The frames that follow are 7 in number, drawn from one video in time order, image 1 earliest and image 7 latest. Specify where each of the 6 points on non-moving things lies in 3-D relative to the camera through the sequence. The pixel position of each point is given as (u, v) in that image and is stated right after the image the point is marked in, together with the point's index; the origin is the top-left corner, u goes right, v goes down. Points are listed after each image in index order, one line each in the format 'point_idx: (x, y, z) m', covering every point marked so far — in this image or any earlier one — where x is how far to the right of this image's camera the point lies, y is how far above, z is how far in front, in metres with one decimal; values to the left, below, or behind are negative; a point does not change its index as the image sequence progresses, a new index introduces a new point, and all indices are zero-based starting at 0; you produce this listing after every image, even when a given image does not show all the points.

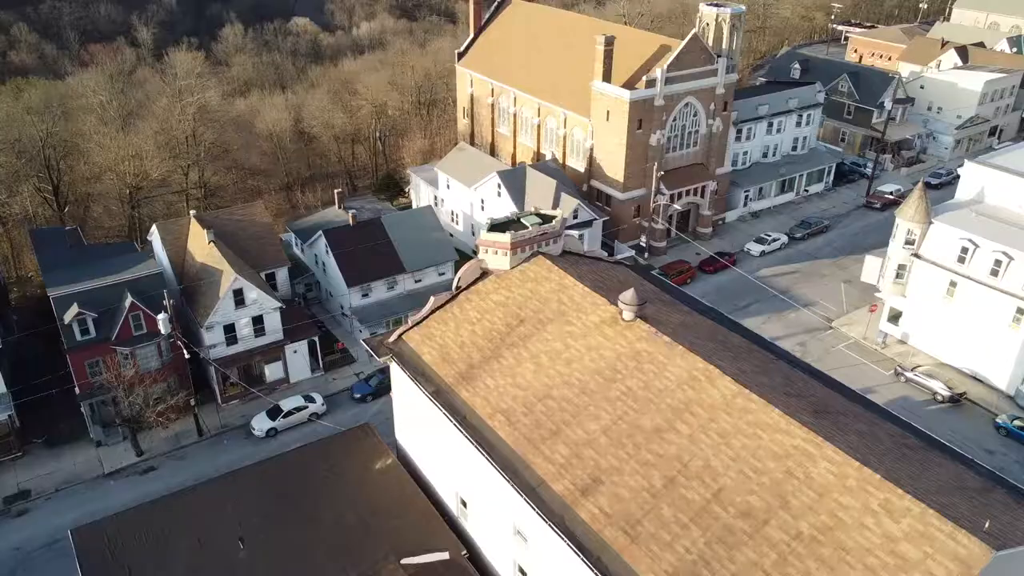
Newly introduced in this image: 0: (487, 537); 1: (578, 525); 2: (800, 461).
0: (-0.6, -6.0, +19.5) m
1: (+1.4, -4.7, +16.0) m
2: (+5.5, -3.3, +15.3) m
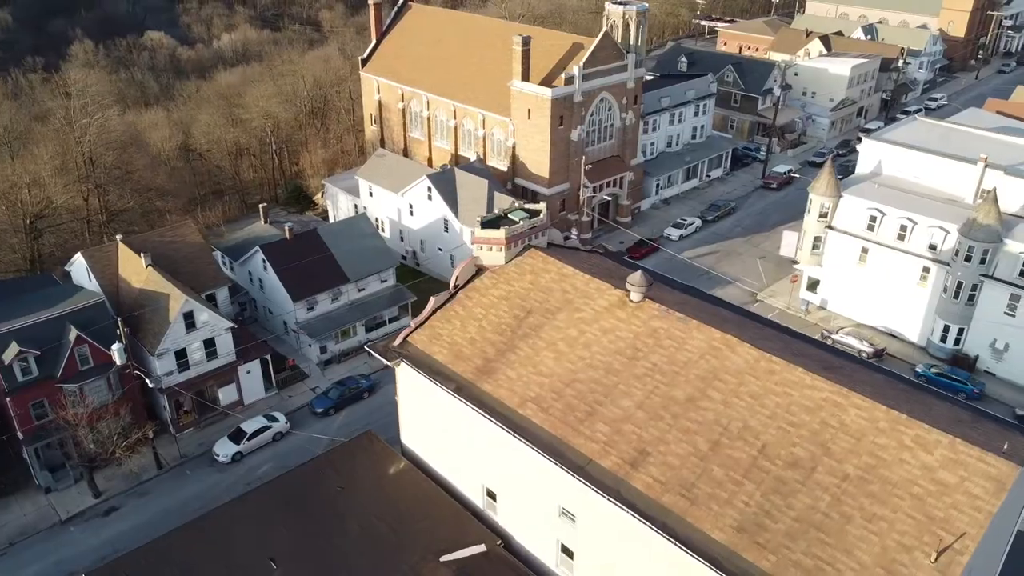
0: (+0.3, -5.9, +20.0) m
1: (+2.6, -4.4, +16.8) m
2: (+6.7, -2.6, +16.8) m
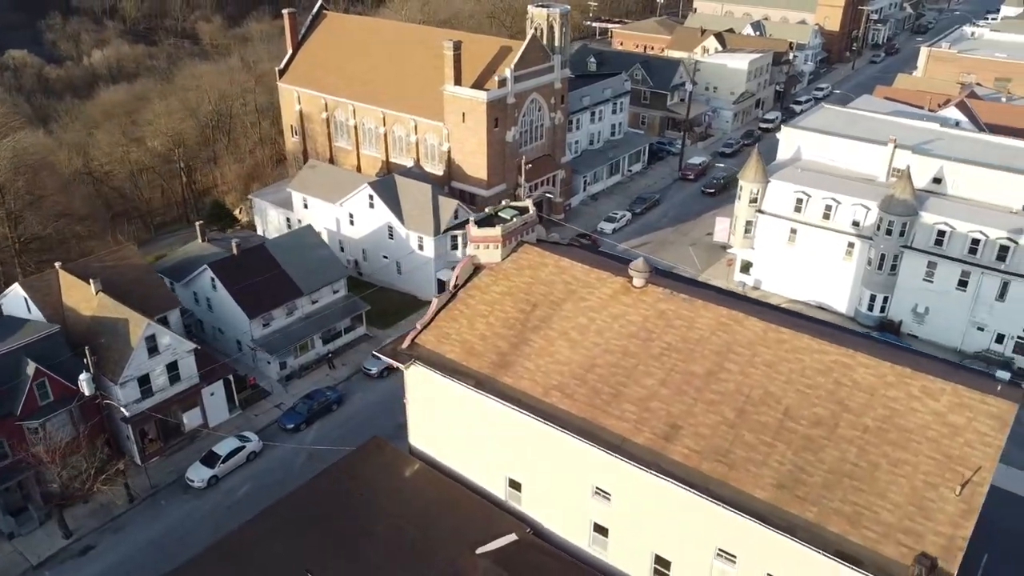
0: (+1.0, -5.7, +20.6) m
1: (+3.6, -4.0, +17.8) m
2: (+7.5, -1.9, +18.3) m
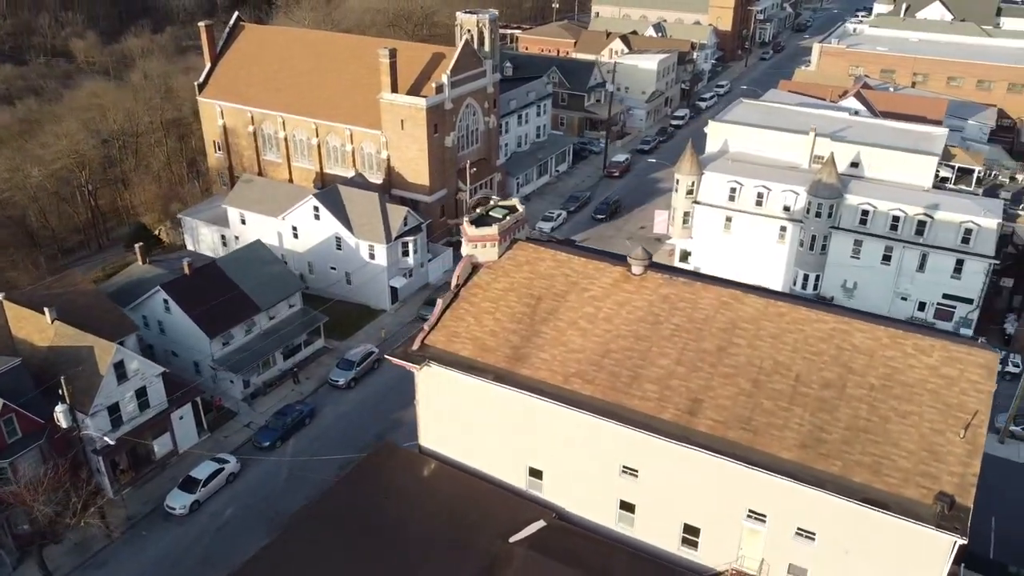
0: (+1.7, -5.4, +21.4) m
1: (+4.5, -3.5, +18.9) m
2: (+8.2, -1.2, +19.9) m
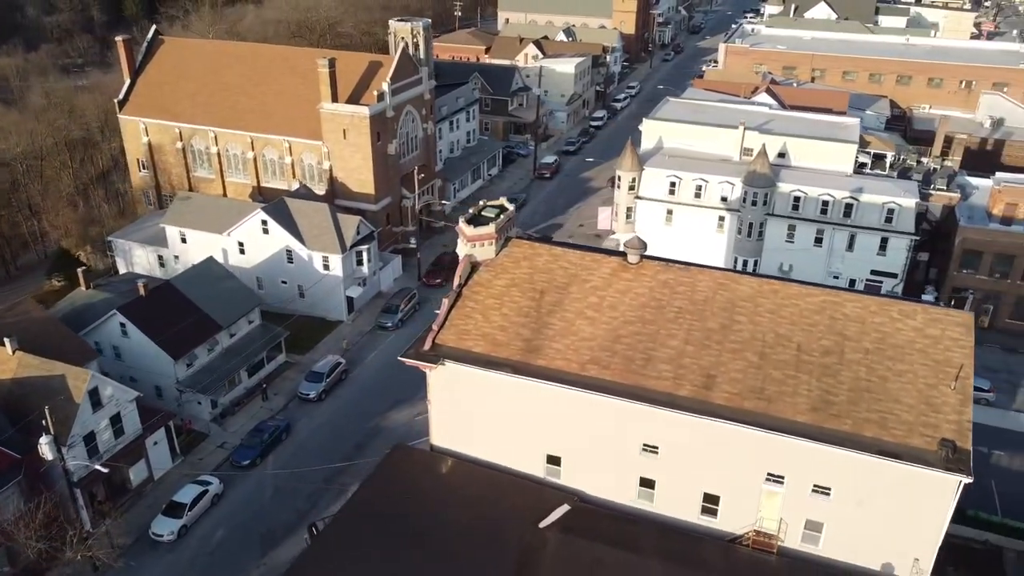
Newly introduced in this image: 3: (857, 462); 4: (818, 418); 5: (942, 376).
0: (+2.3, -5.2, +22.3) m
1: (+5.3, -3.1, +20.2) m
2: (+8.6, -0.5, +21.6) m
3: (+8.3, -4.2, +19.2) m
4: (+7.5, -3.2, +19.6) m
5: (+10.6, -2.2, +19.9) m
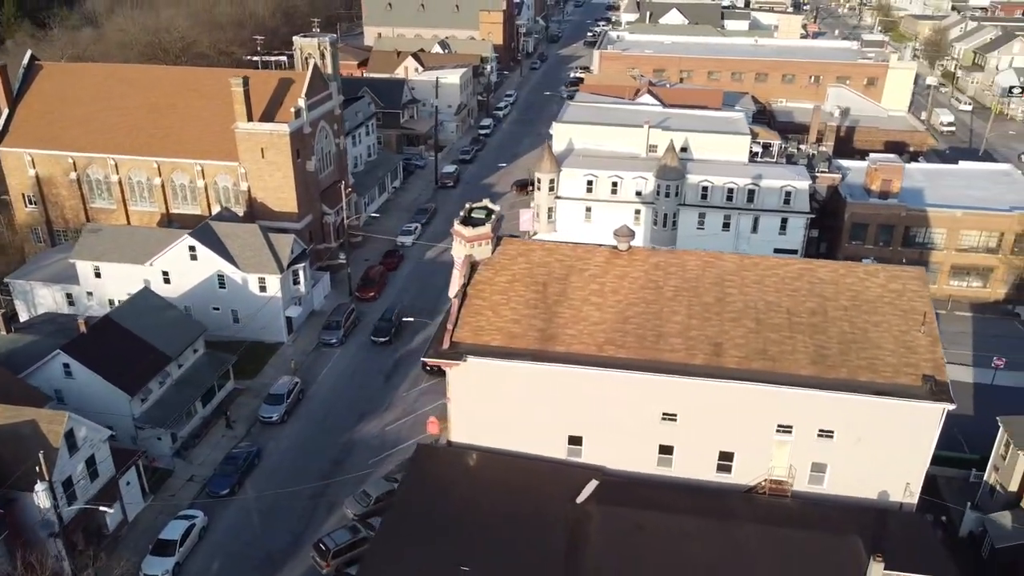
0: (+3.1, -4.8, +23.8) m
1: (+6.2, -2.3, +22.3) m
2: (+9.0, +0.4, +24.4) m
3: (+9.4, -3.2, +21.8) m
4: (+8.5, -2.3, +22.2) m
5: (+11.4, -1.0, +23.0) m
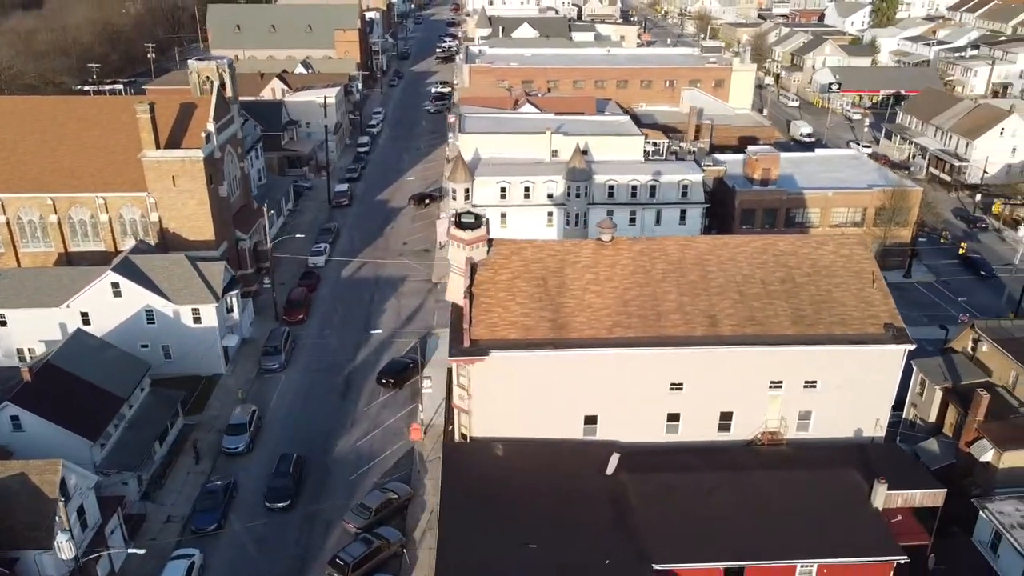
0: (+3.8, -4.3, +25.8) m
1: (+6.9, -1.6, +25.0) m
2: (+8.9, +1.4, +27.6) m
3: (+10.1, -2.1, +25.2) m
4: (+9.1, -1.3, +25.3) m
5: (+11.7, +0.2, +26.7) m
